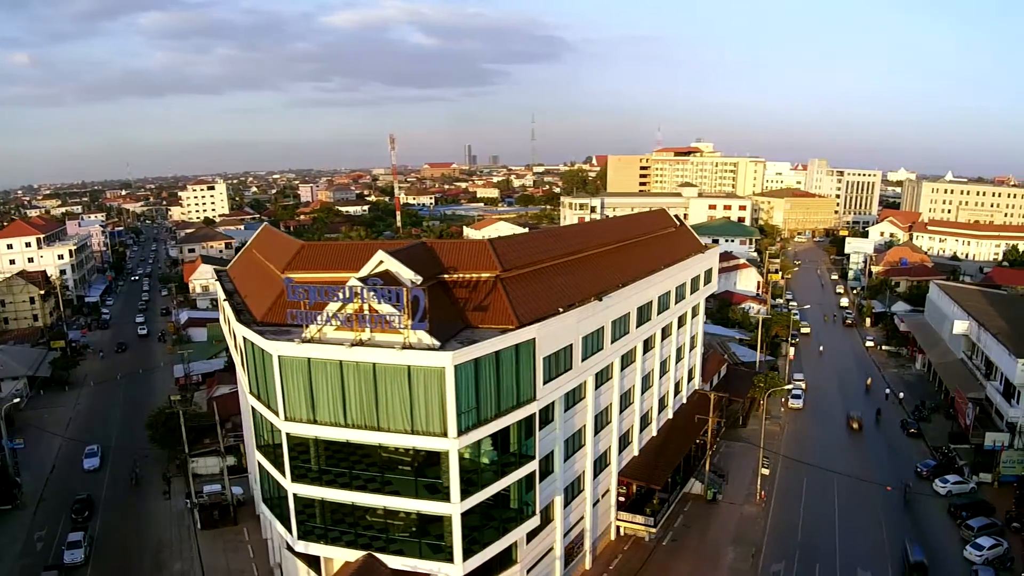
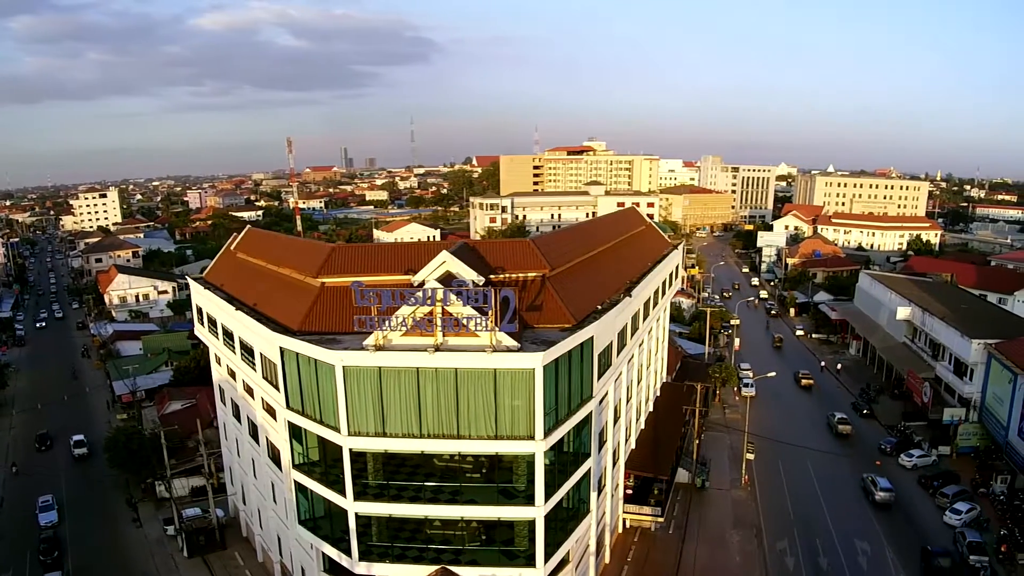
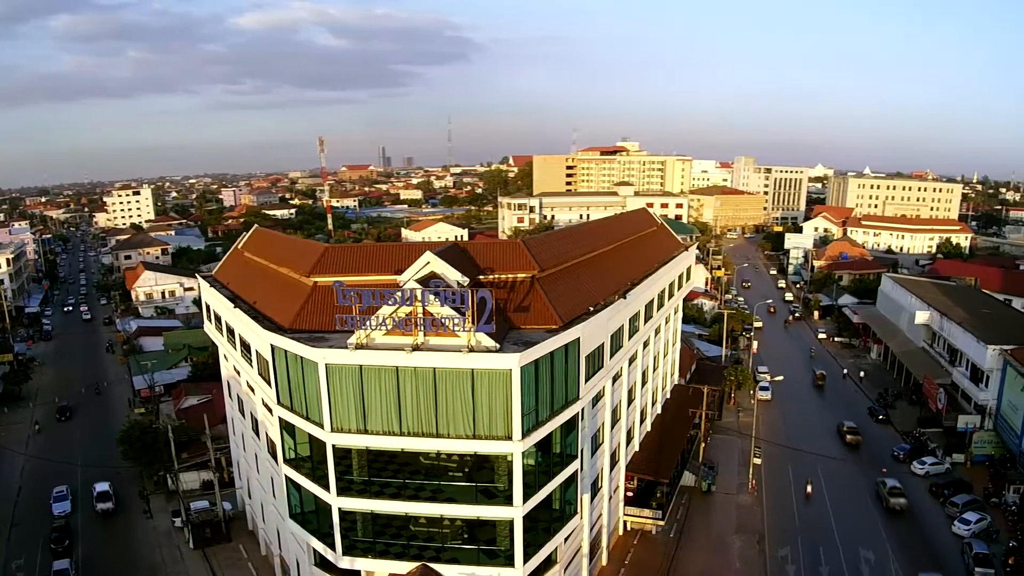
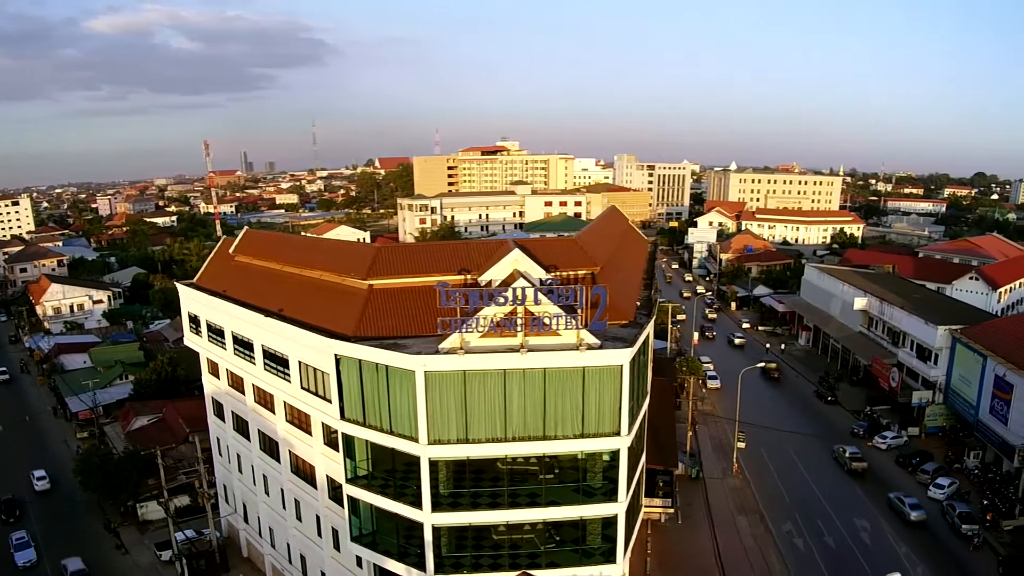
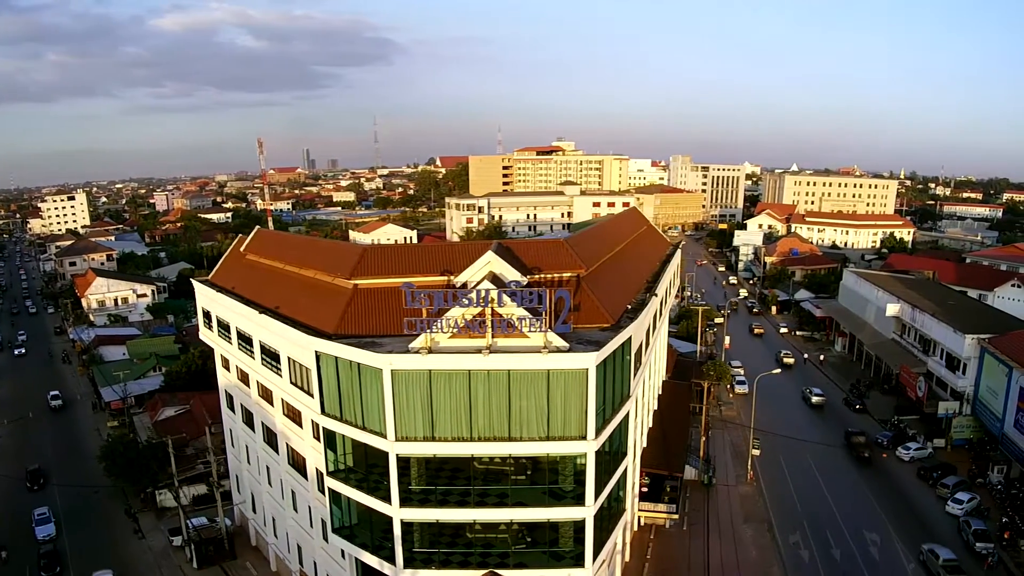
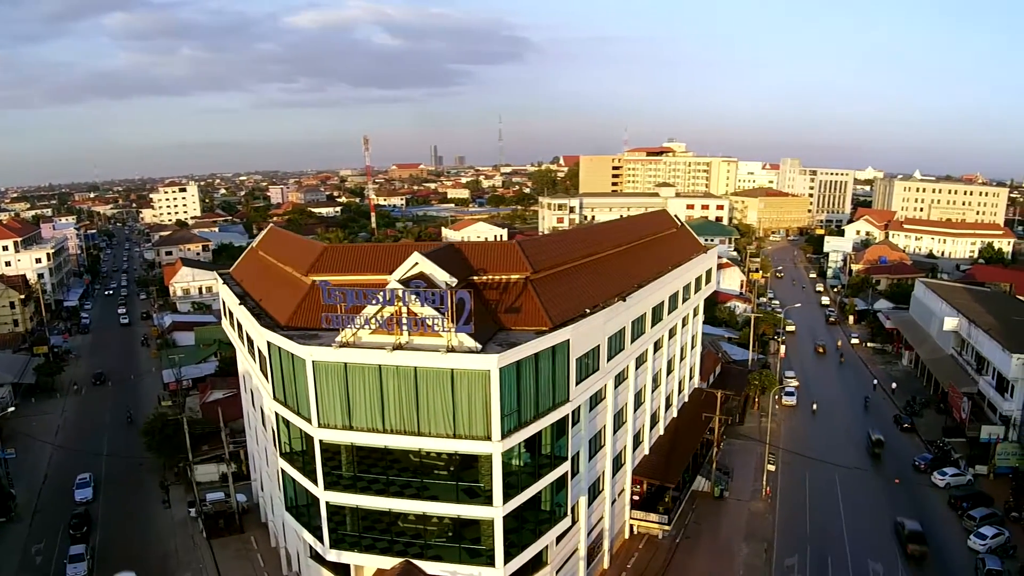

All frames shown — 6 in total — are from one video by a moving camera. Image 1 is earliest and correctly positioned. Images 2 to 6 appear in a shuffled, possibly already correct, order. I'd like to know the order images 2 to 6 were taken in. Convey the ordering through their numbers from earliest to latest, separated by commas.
6, 3, 2, 5, 4
